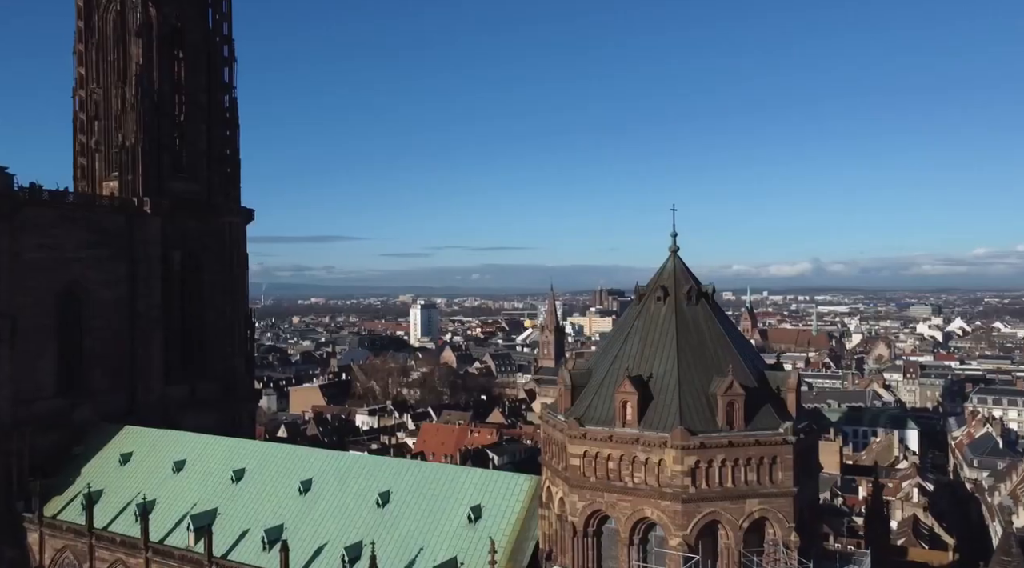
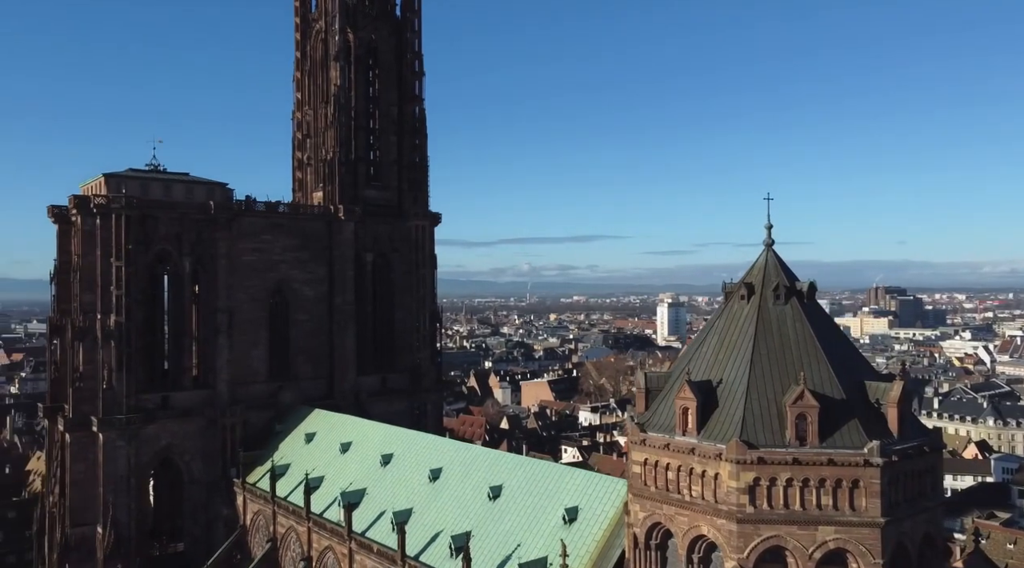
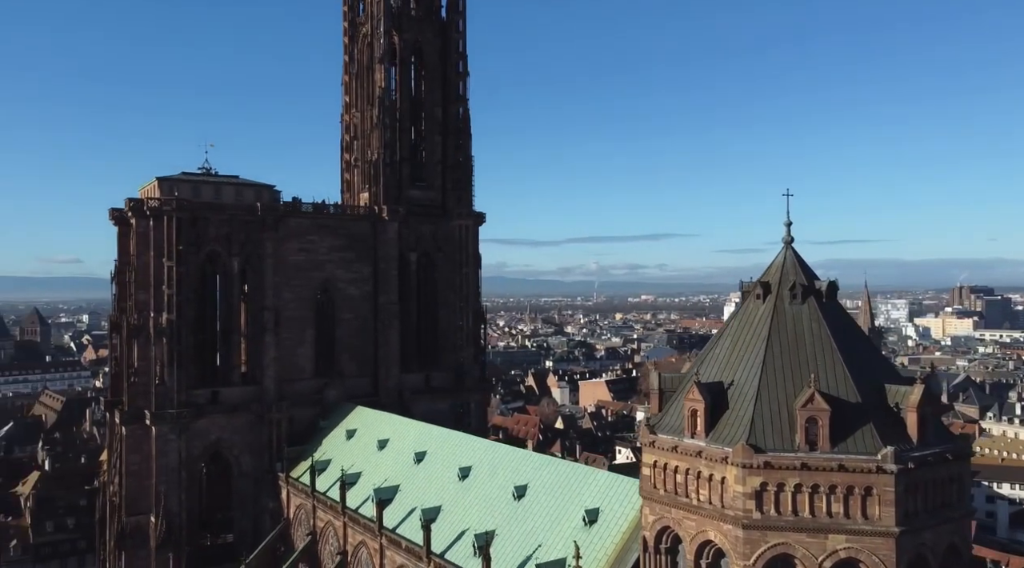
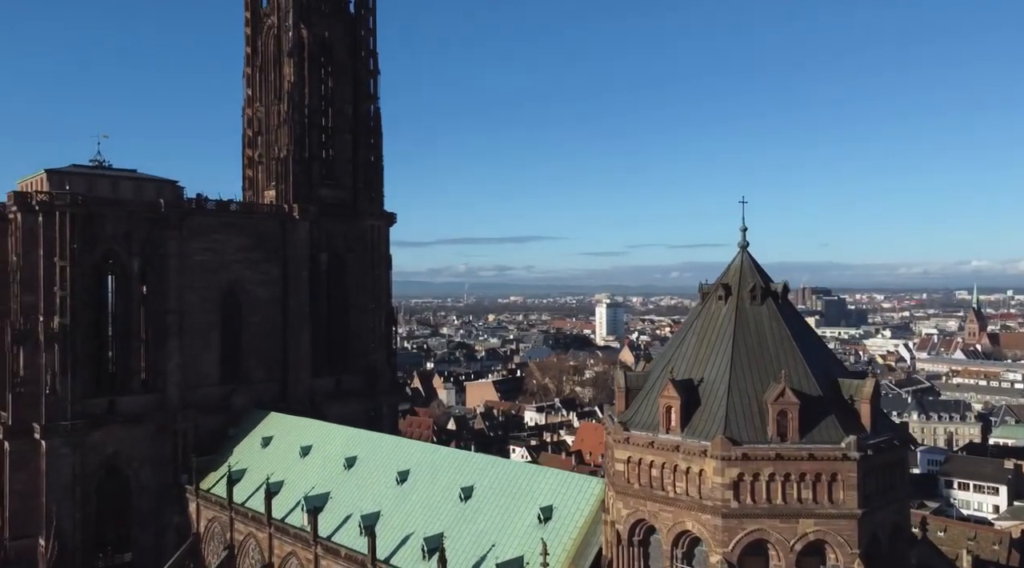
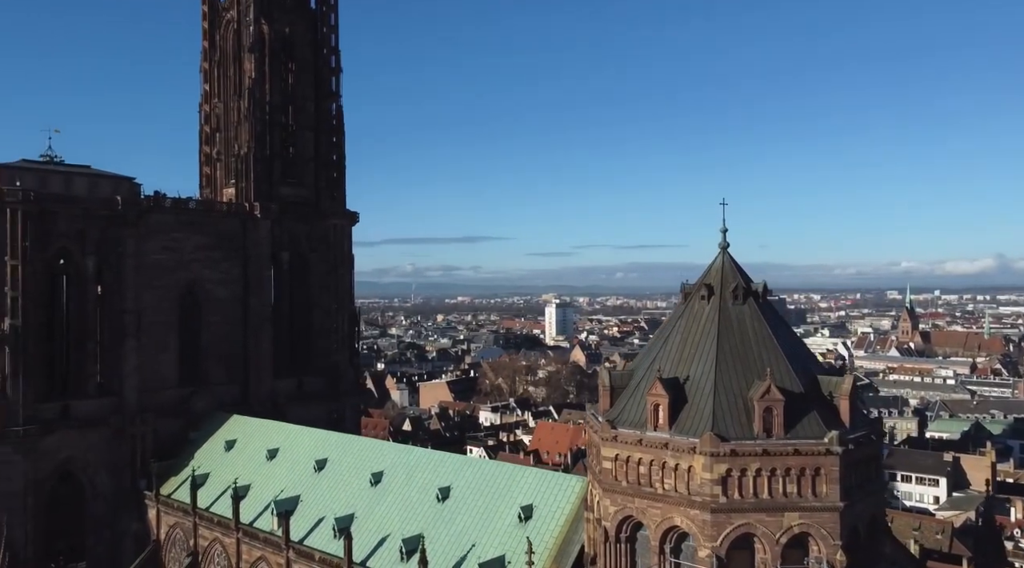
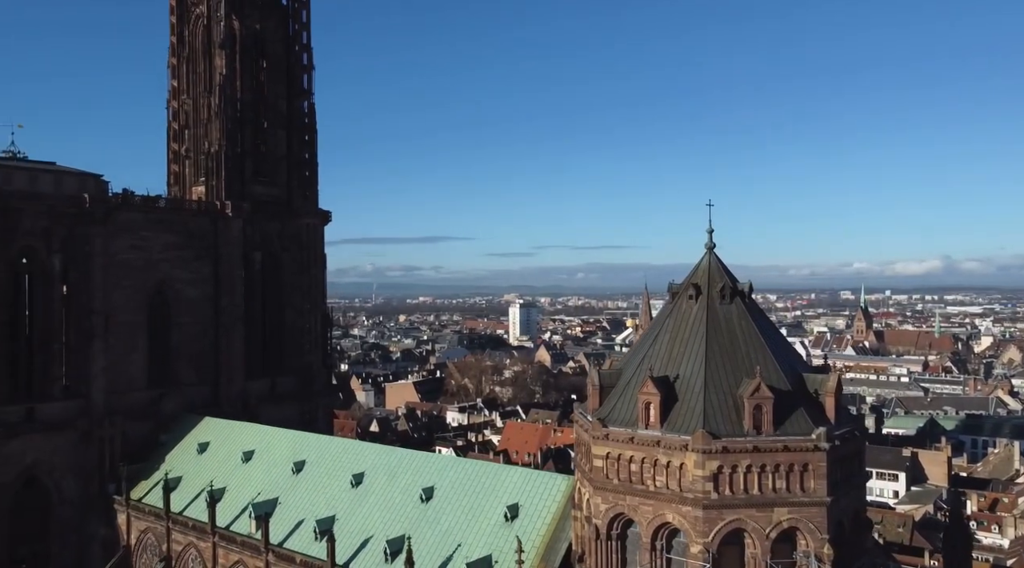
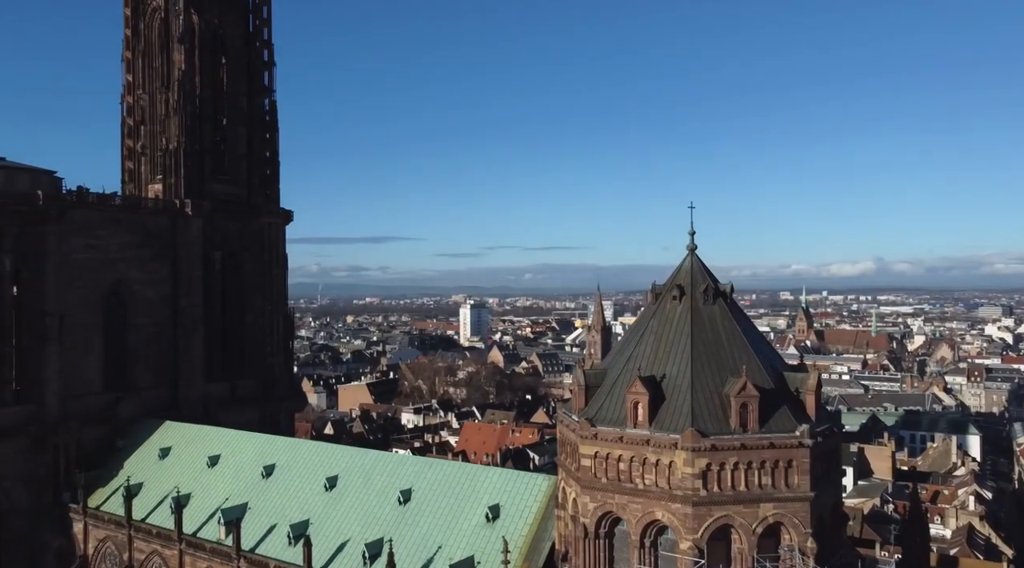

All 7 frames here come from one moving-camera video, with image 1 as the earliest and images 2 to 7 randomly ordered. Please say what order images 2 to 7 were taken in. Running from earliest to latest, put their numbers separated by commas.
7, 6, 5, 4, 2, 3
